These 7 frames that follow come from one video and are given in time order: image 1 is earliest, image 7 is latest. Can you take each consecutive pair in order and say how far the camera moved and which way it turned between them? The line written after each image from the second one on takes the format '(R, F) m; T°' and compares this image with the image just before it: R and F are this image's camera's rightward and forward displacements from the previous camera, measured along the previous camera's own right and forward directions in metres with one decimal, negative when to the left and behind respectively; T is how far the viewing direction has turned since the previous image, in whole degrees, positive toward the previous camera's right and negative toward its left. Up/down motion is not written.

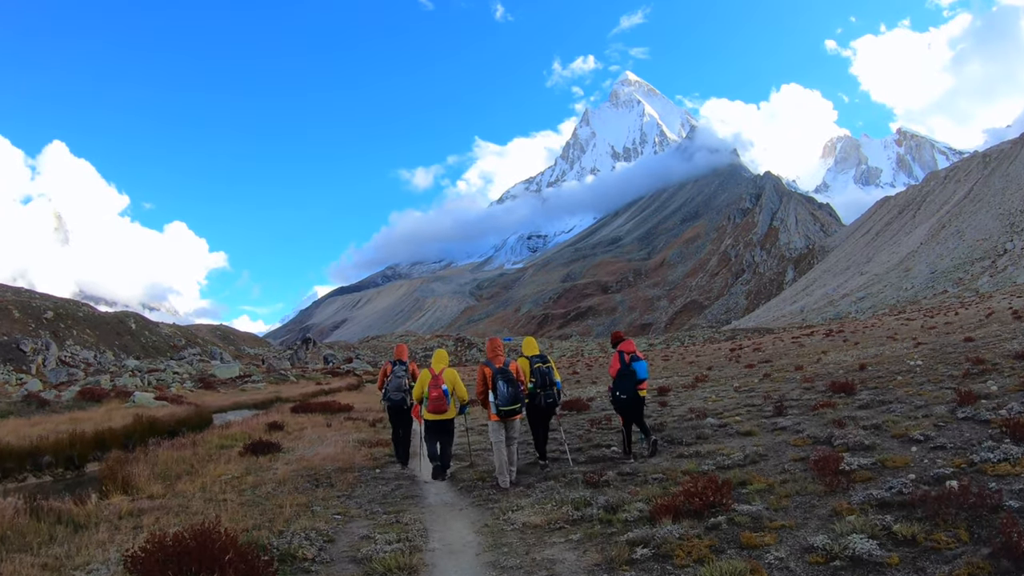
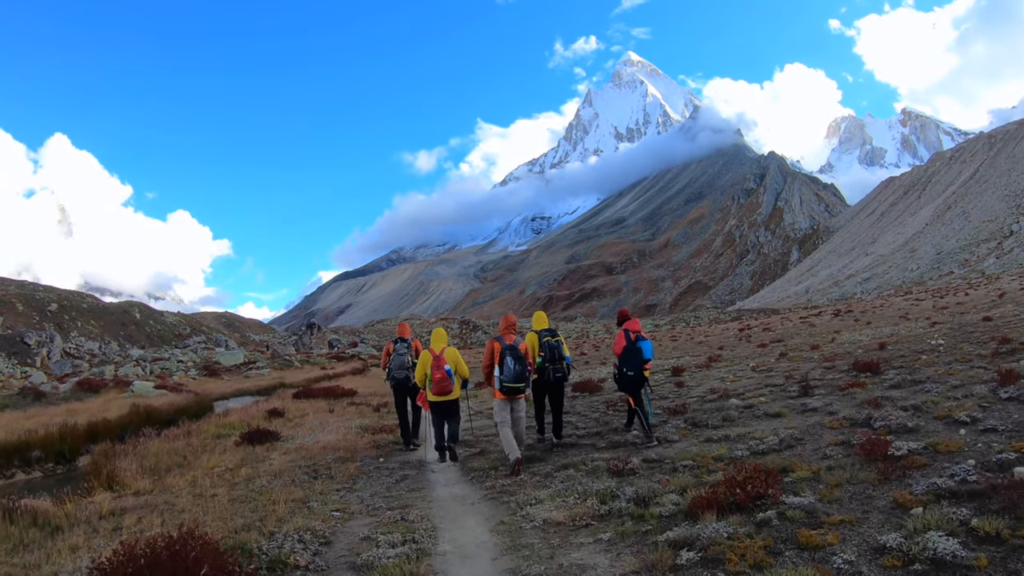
(0.0, +0.1) m; 0°
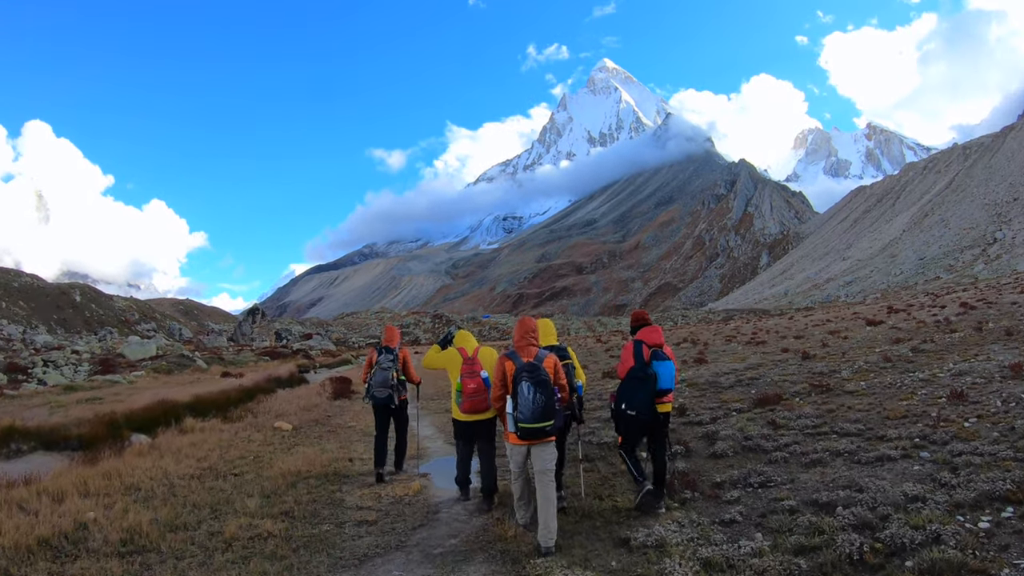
(+0.4, +4.1) m; +3°
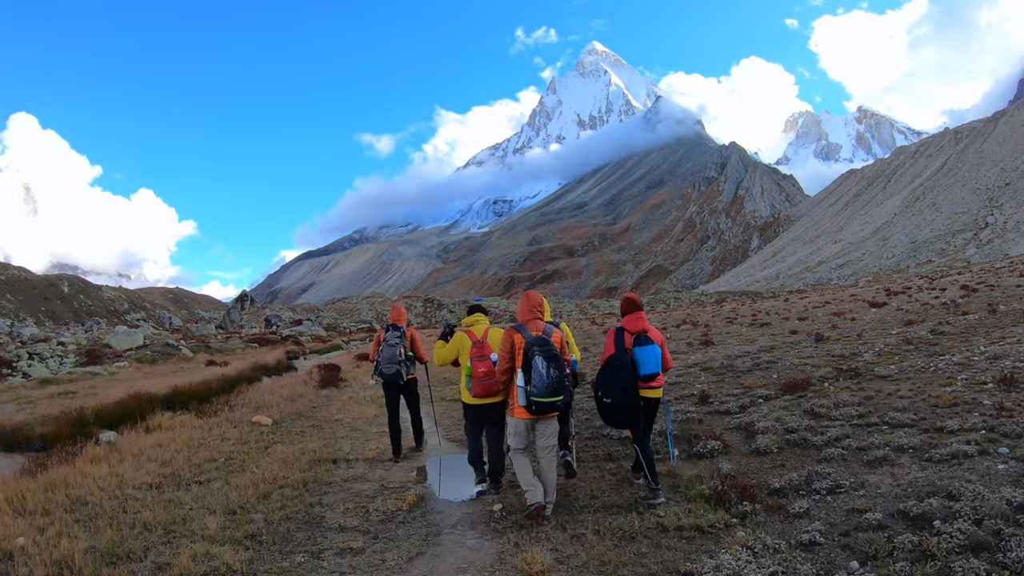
(-0.3, +1.2) m; +1°
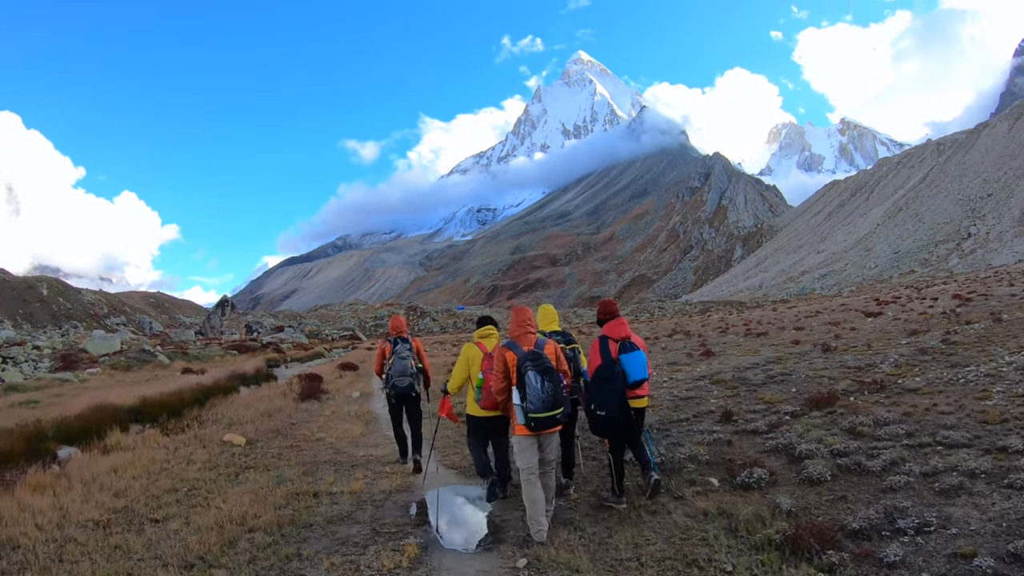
(-0.3, +1.0) m; +2°
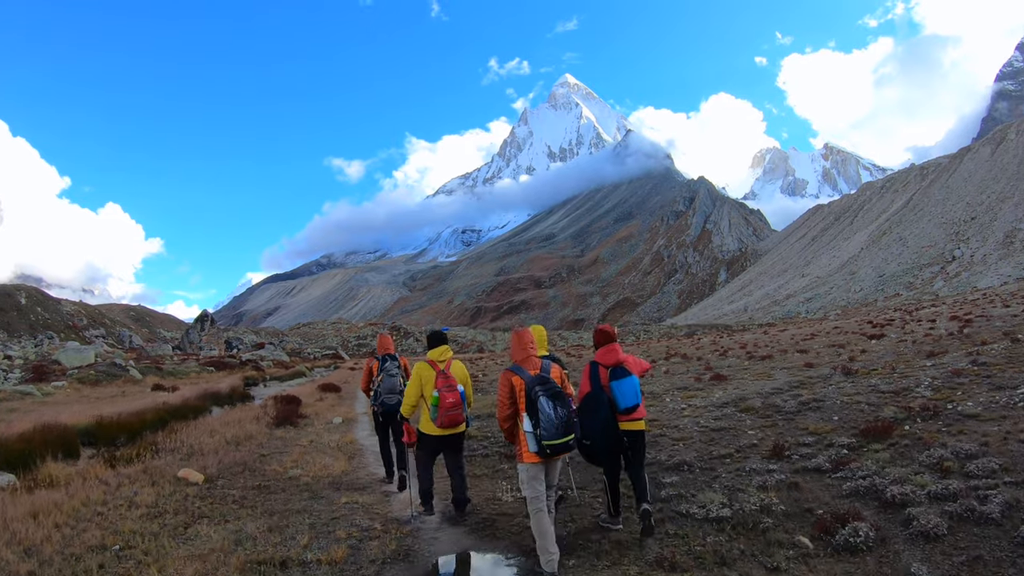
(-0.4, +1.5) m; +2°
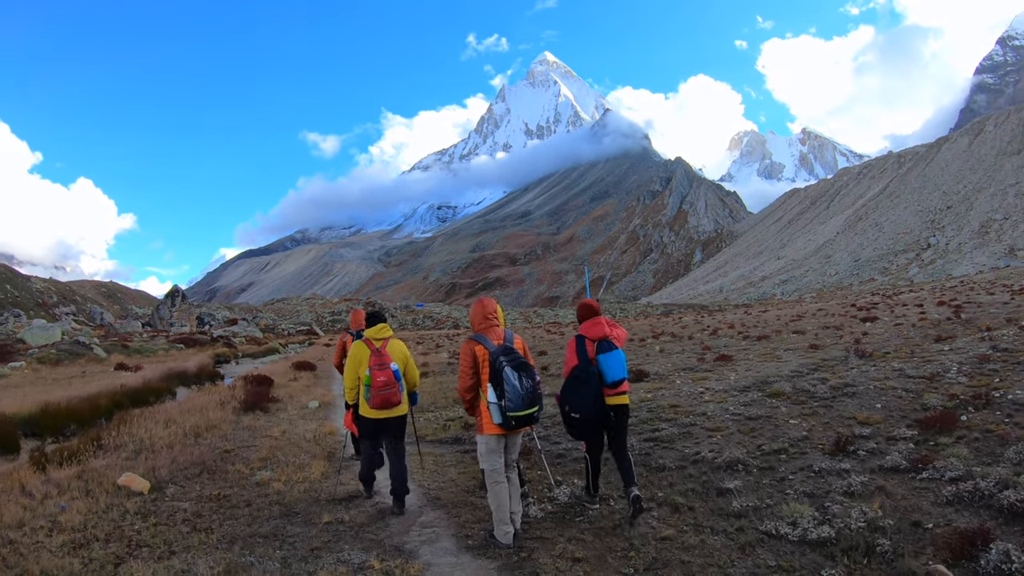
(-0.5, +1.5) m; +2°
